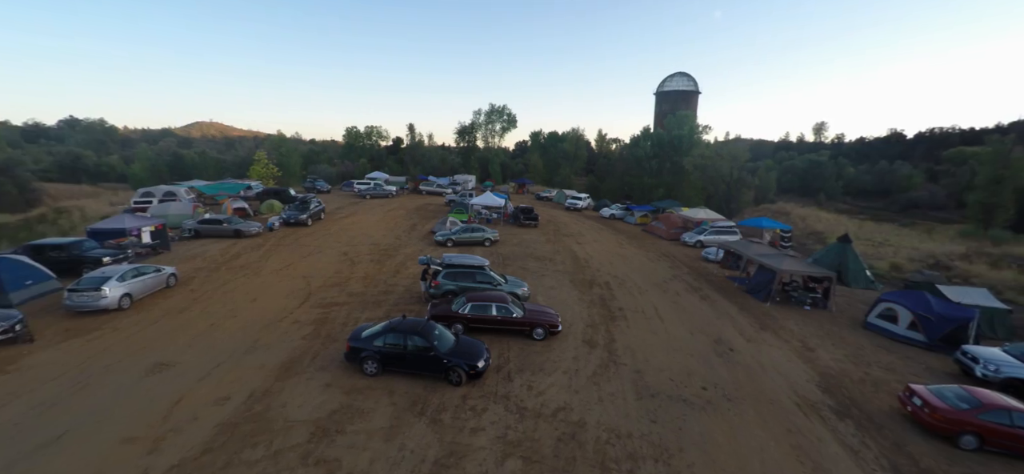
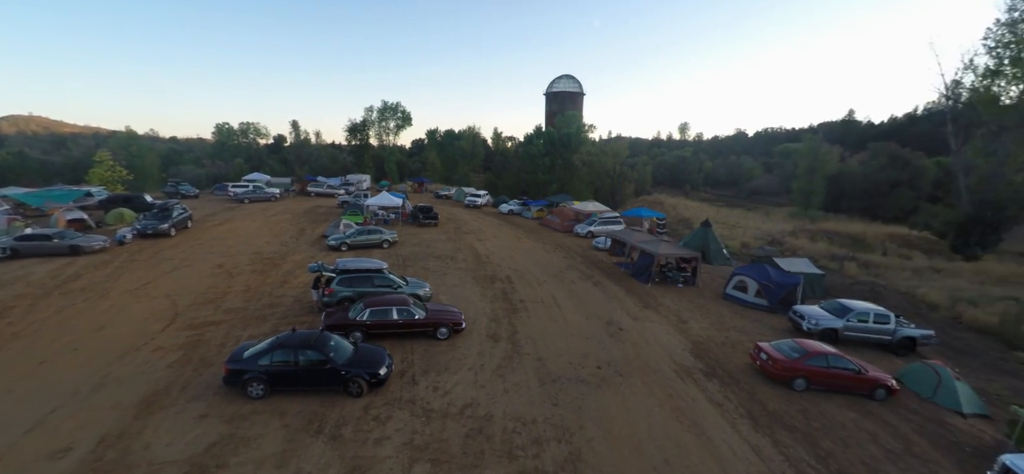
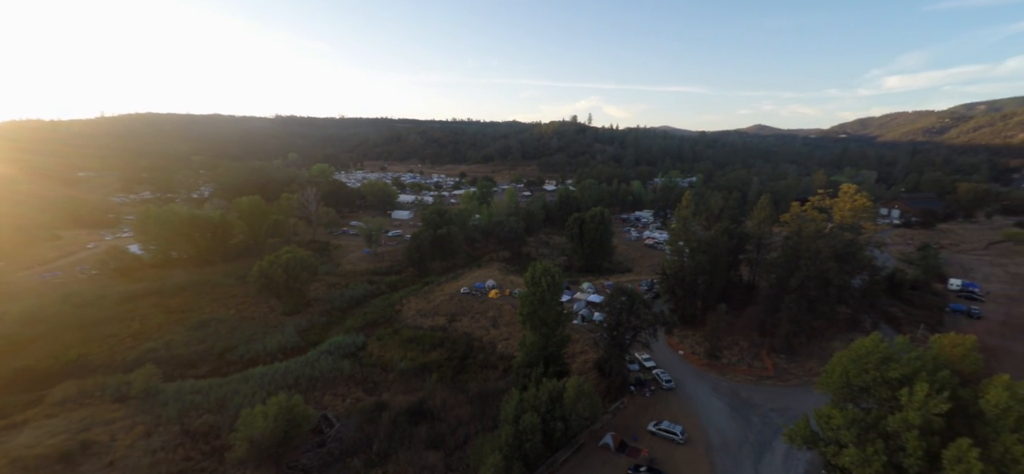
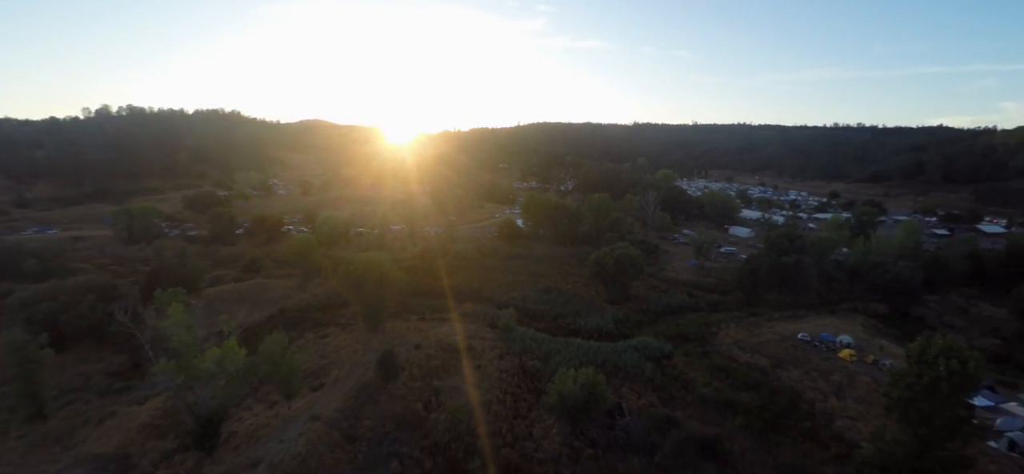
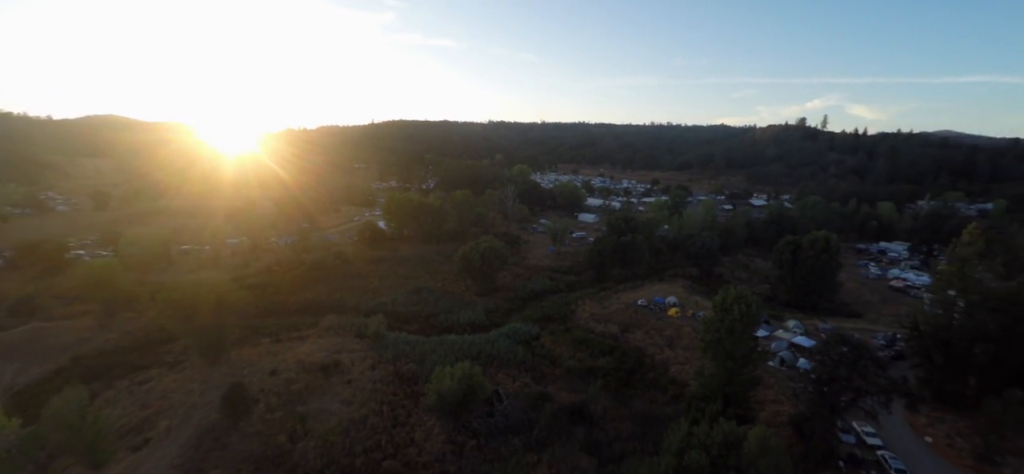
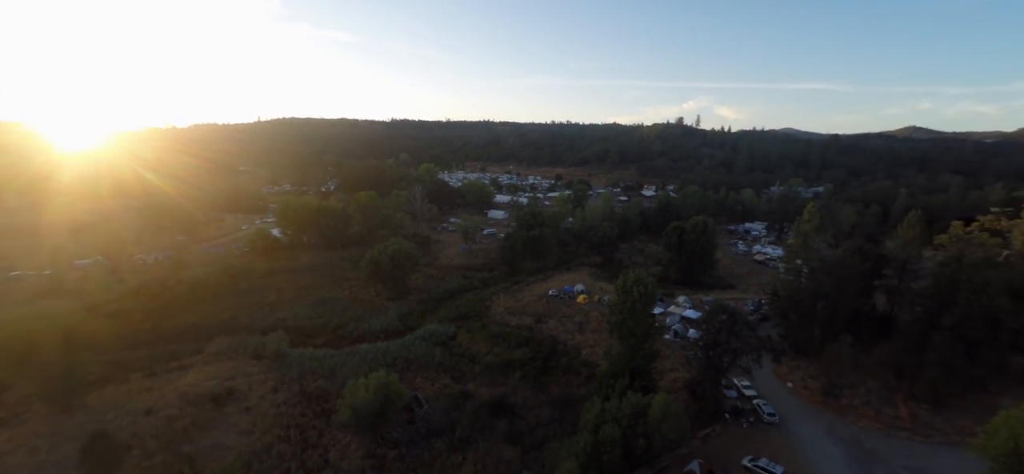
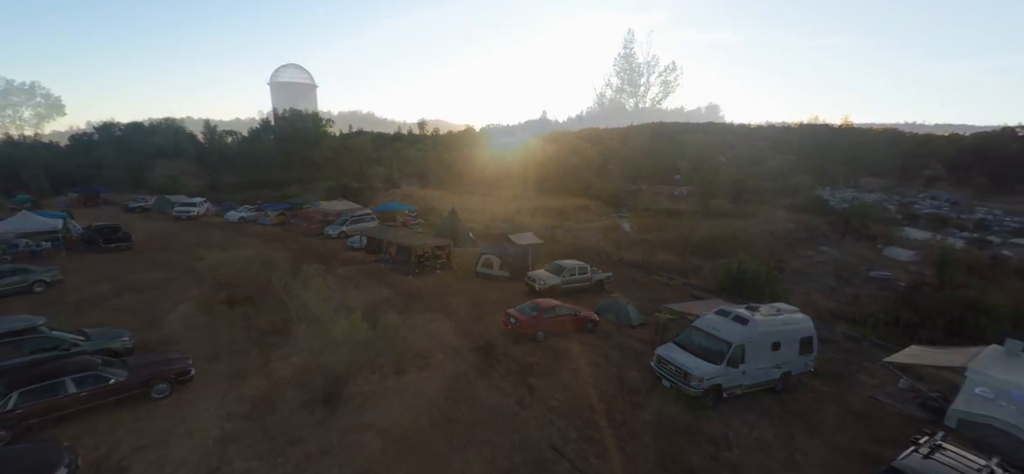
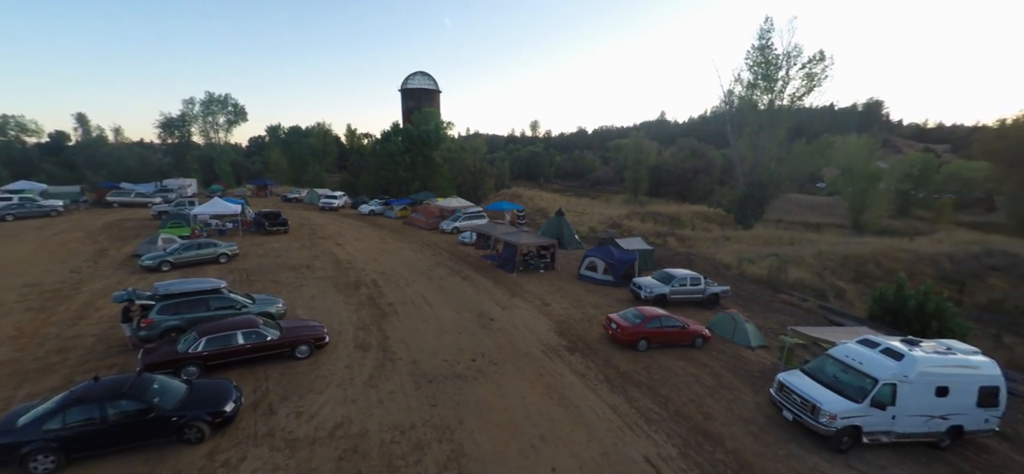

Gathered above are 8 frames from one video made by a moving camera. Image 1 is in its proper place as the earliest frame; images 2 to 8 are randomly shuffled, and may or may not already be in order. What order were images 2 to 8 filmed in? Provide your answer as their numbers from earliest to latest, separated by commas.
2, 8, 7, 4, 5, 6, 3
